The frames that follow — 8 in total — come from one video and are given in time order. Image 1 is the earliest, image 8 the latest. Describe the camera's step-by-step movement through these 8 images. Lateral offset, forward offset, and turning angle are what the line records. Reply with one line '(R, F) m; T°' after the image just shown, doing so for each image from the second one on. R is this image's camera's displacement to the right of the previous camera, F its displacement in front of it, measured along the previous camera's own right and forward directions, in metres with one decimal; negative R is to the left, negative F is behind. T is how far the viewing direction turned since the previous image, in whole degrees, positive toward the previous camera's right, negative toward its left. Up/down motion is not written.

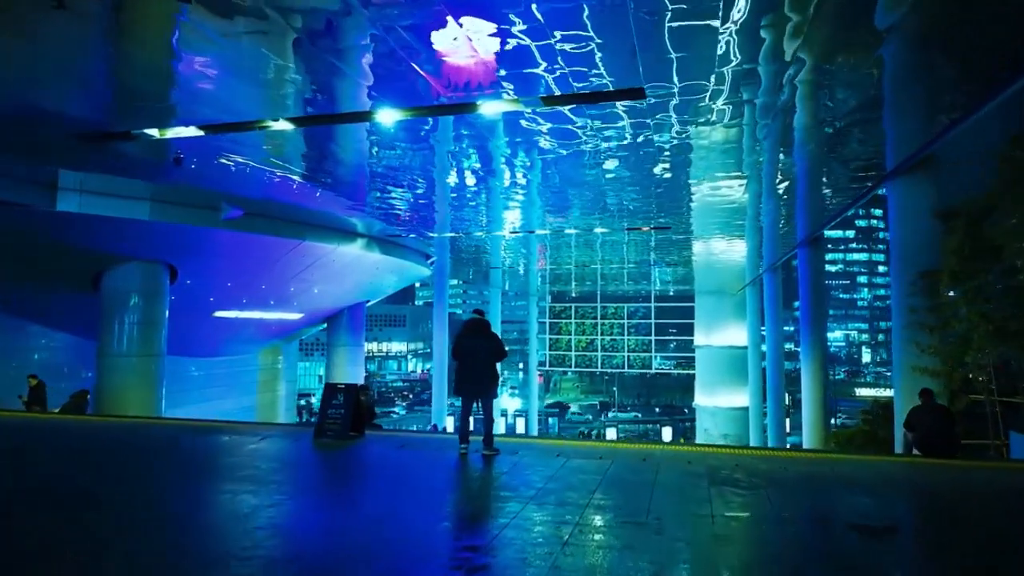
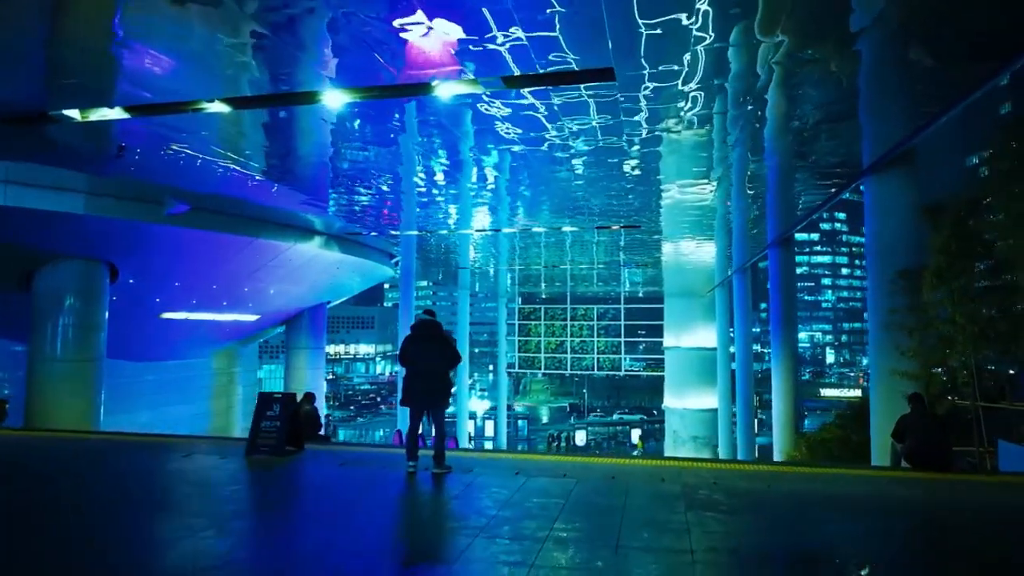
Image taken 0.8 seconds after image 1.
(+0.1, +0.4) m; +2°
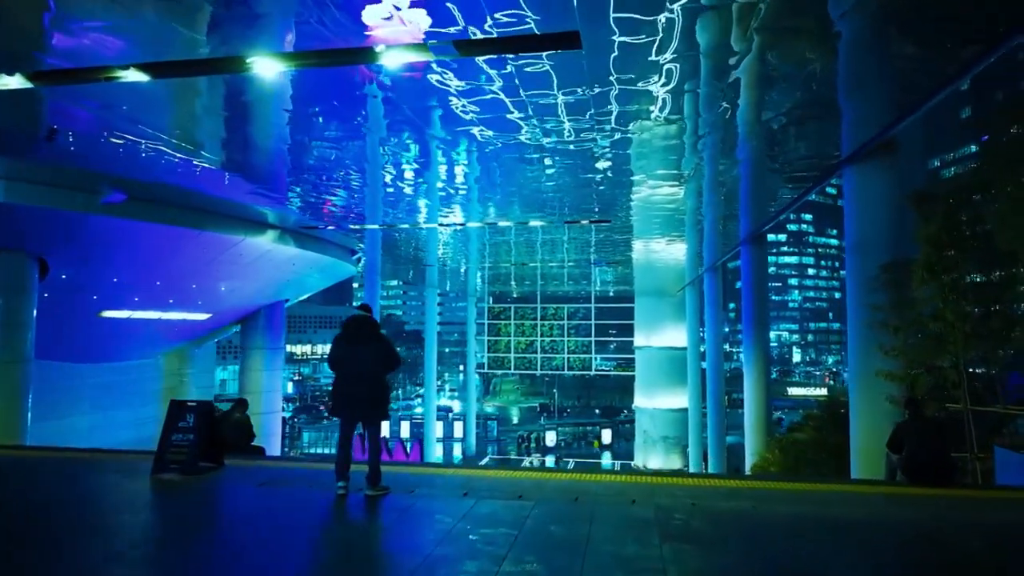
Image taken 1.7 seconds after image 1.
(+0.1, +0.5) m; +2°
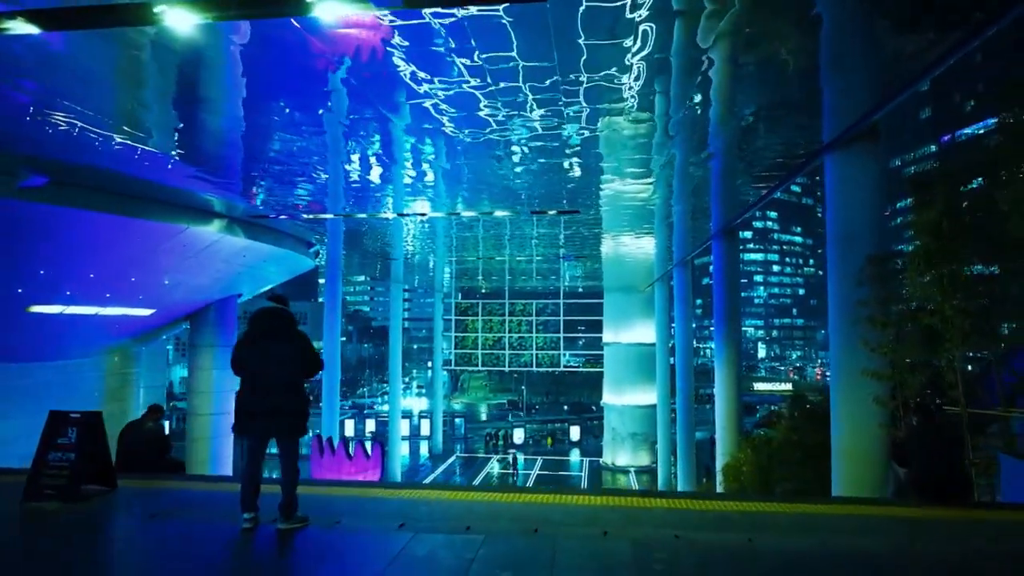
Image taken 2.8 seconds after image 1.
(+0.1, +0.5) m; +3°
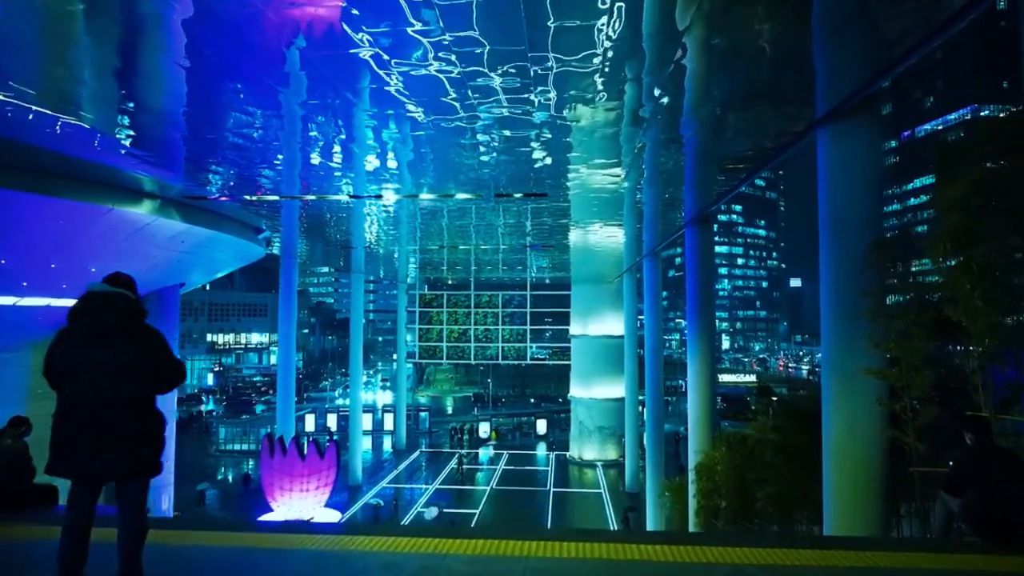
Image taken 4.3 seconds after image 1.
(+0.1, +0.7) m; +3°
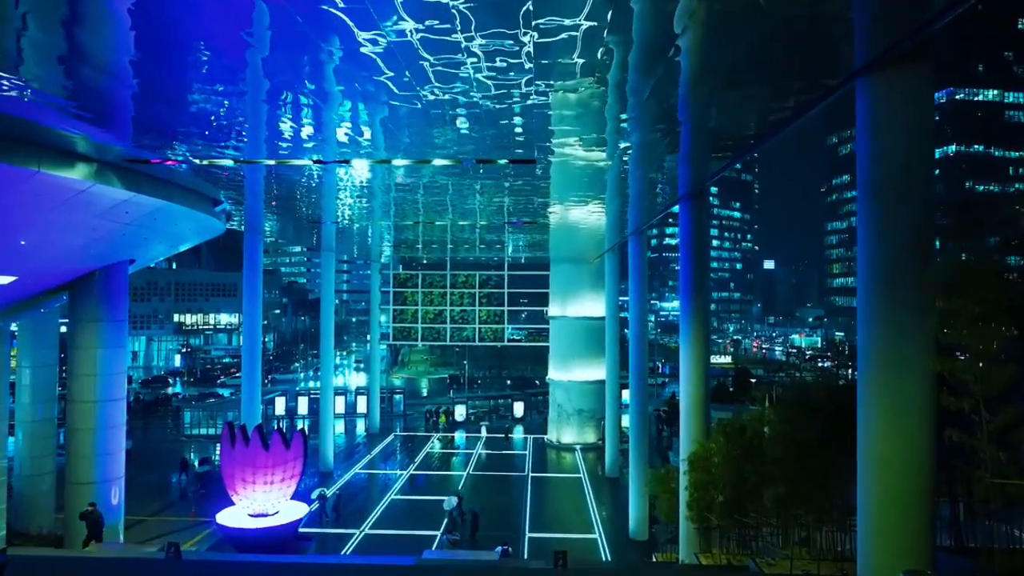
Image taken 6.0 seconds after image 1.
(-0.1, +0.9) m; +2°
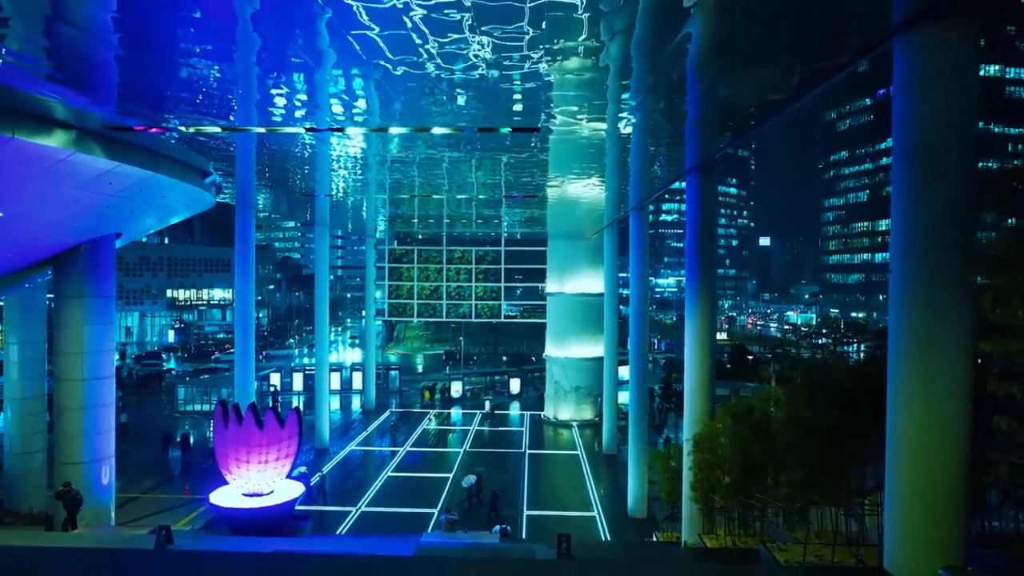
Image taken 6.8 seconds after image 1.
(-0.1, +0.3) m; 0°
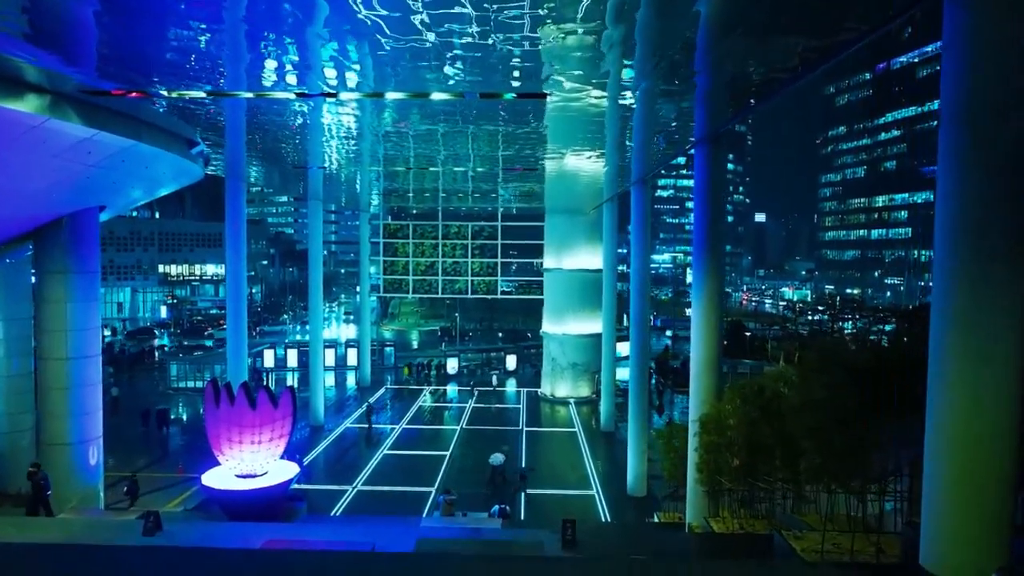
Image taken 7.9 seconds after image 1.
(-0.1, +0.4) m; 0°
